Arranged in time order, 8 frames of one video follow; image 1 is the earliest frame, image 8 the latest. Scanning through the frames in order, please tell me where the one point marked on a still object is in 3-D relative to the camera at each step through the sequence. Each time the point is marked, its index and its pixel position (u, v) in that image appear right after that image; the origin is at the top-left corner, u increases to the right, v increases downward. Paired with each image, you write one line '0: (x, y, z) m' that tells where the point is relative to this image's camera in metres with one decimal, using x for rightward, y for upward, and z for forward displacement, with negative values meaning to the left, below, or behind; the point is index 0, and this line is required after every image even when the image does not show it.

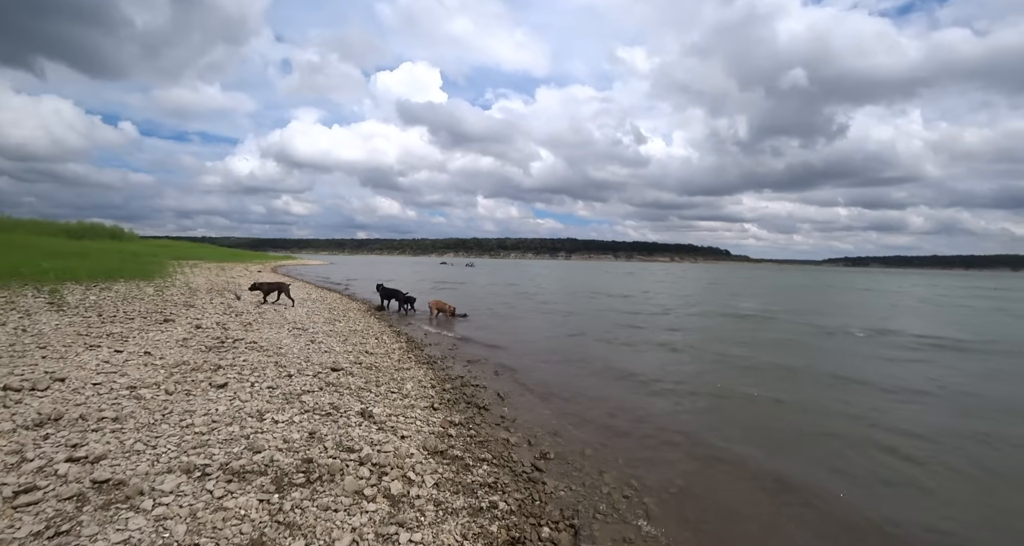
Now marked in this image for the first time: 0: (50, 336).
0: (-12.0, -1.7, +12.0) m
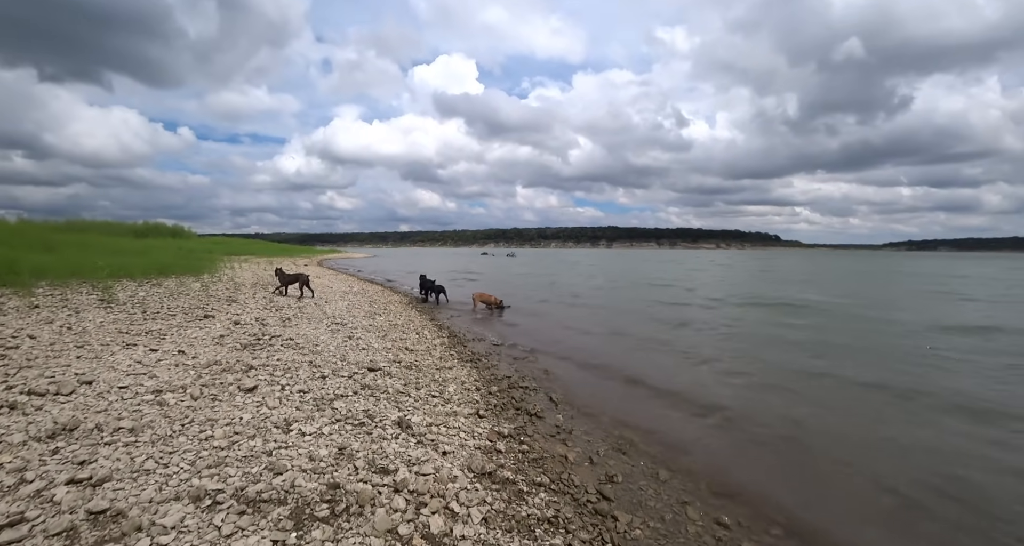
0: (-10.8, -1.6, +11.8) m
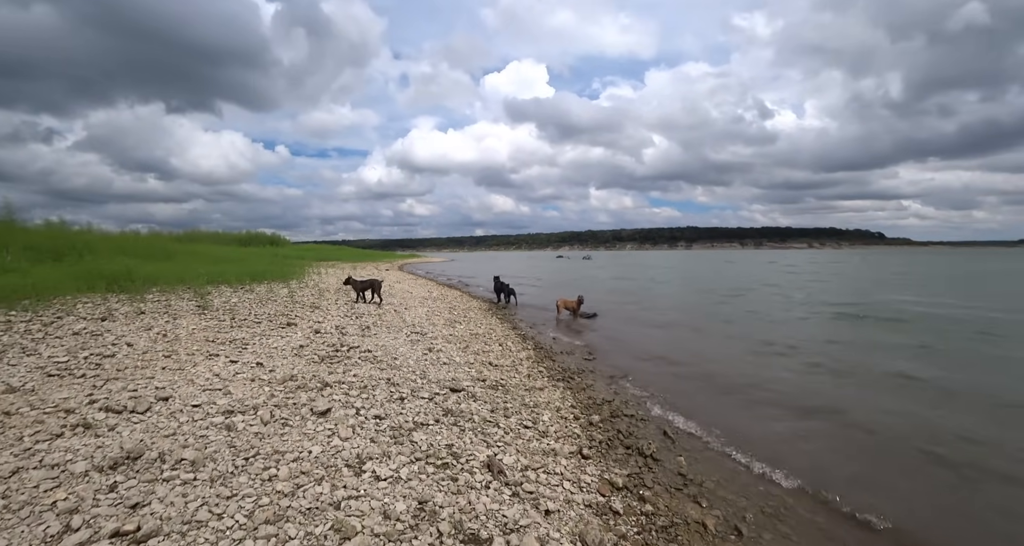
0: (-8.5, -1.8, +11.7) m
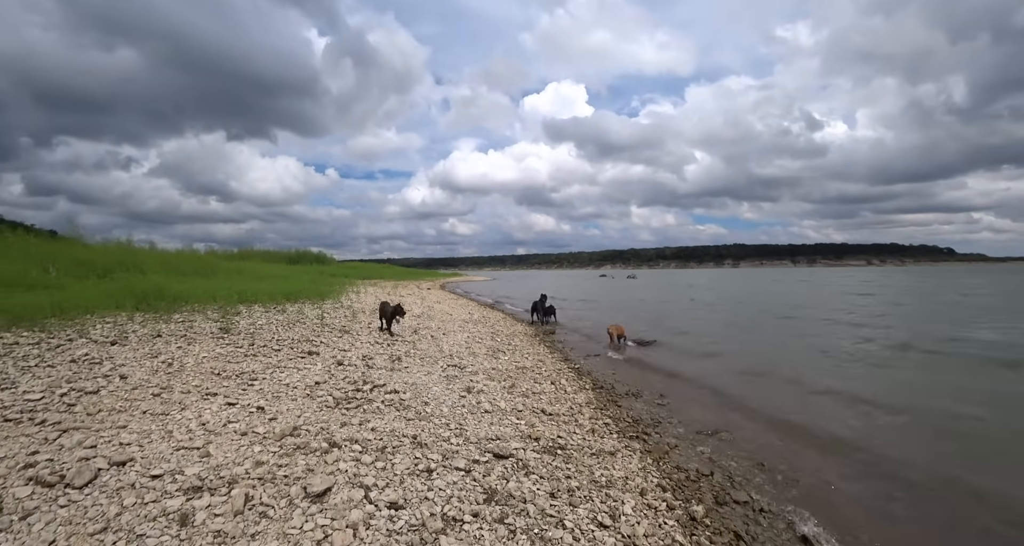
0: (-7.3, -2.2, +10.1) m
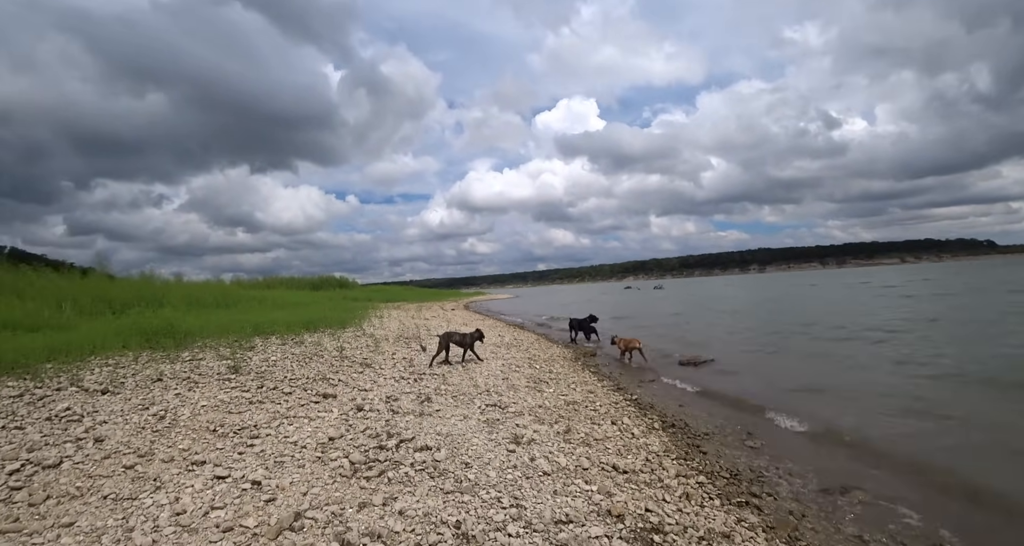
0: (-6.2, -2.9, +8.3) m
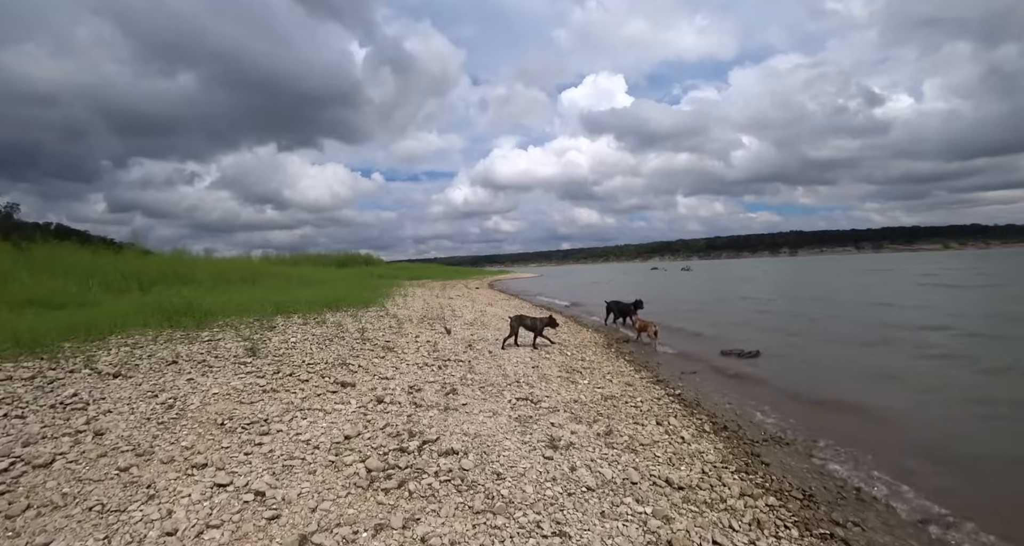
0: (-5.6, -2.6, +7.7) m
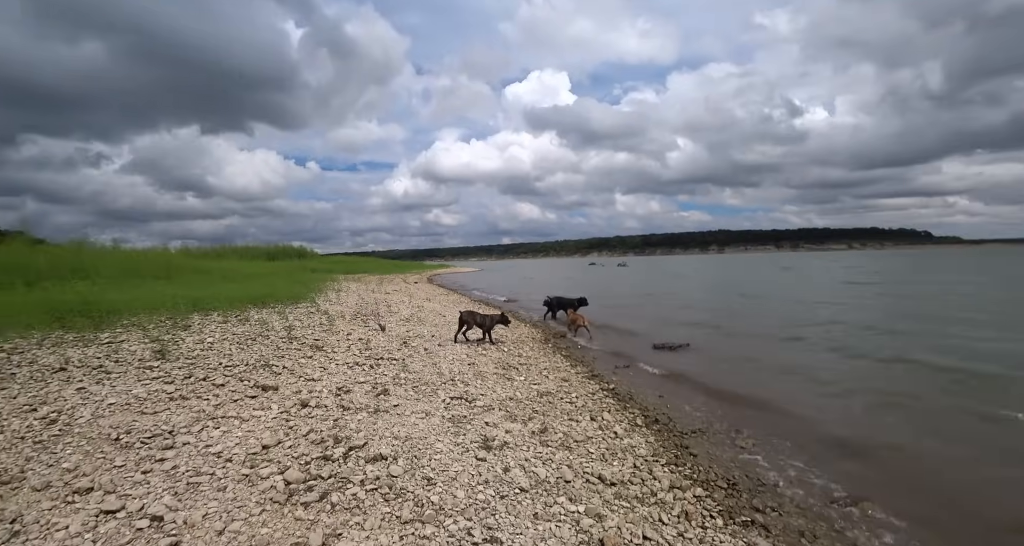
0: (-6.6, -2.5, +6.7) m
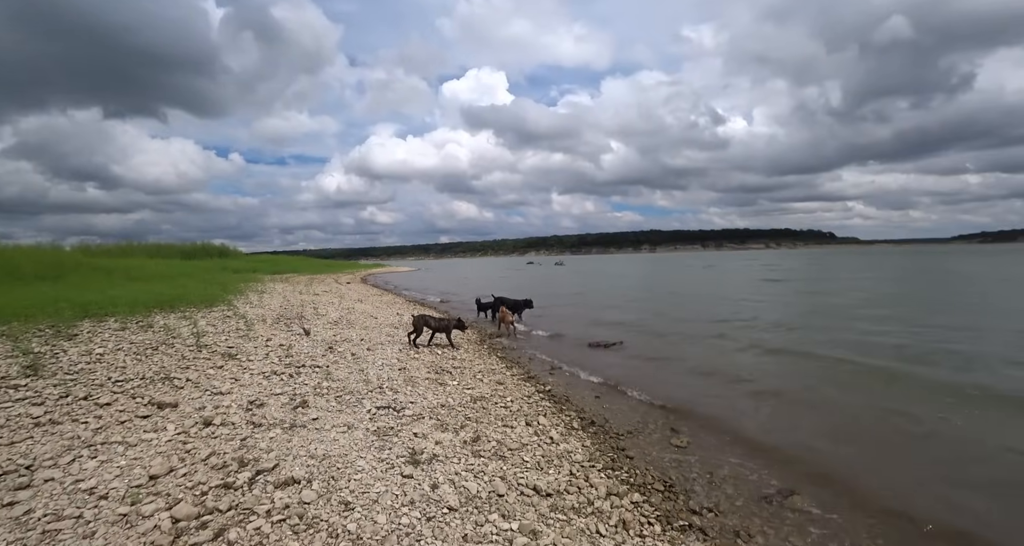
0: (-7.5, -2.5, +5.4) m
